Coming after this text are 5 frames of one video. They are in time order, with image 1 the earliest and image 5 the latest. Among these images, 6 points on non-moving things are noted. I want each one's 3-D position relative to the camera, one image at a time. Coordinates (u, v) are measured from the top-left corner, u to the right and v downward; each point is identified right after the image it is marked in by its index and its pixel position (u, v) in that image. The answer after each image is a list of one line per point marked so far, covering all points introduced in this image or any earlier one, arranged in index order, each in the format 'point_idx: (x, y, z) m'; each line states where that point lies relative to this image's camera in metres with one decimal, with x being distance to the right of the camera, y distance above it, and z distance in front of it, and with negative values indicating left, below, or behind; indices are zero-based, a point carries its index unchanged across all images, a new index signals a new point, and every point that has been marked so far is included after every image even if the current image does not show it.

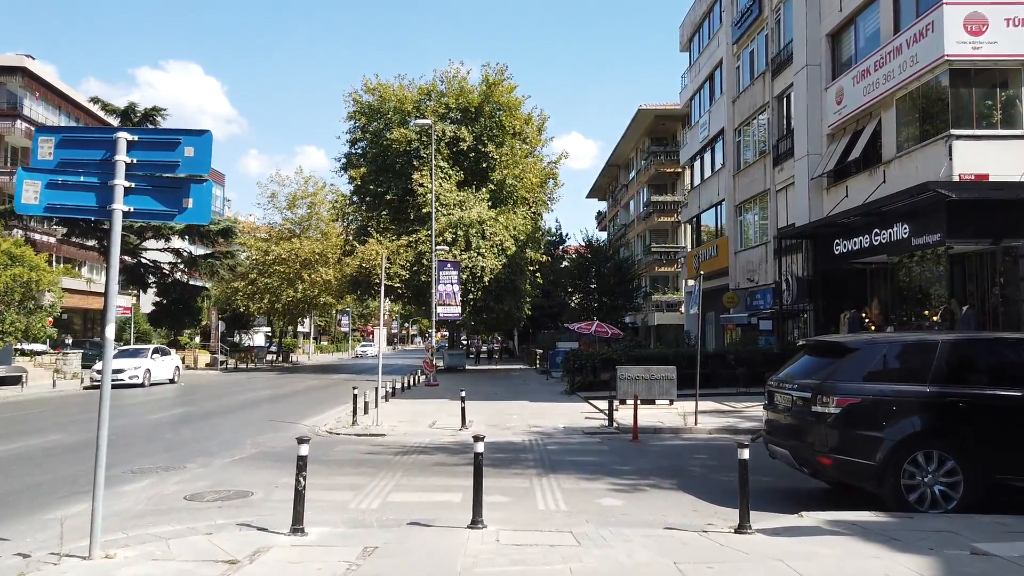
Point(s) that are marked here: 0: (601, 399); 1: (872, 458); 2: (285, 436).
0: (+2.3, -2.9, +19.8) m
1: (+3.5, -1.6, +7.4) m
2: (-4.0, -2.6, +13.6) m
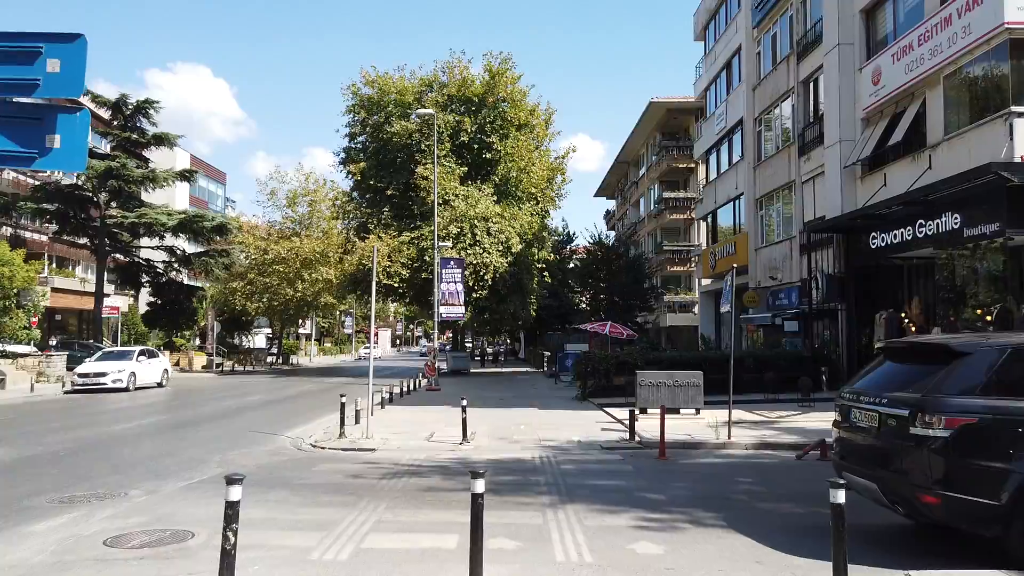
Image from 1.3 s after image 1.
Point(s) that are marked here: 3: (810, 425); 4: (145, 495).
0: (+2.5, -2.8, +18.1) m
1: (+3.5, -1.5, +5.7) m
2: (-3.9, -2.5, +11.9) m
3: (+5.6, -2.6, +14.6) m
4: (-3.9, -2.2, +8.2) m
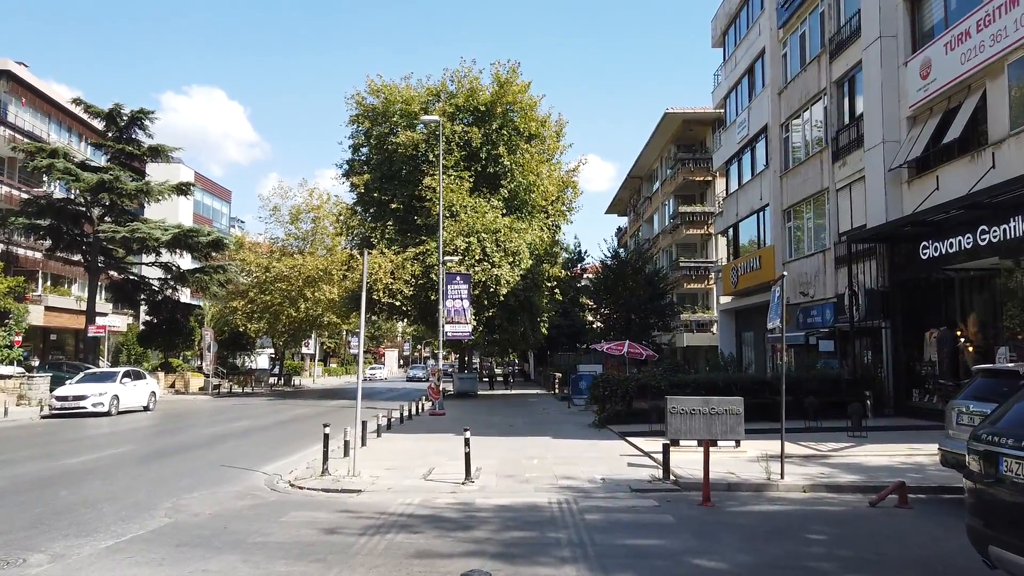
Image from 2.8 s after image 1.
0: (+2.7, -3.1, +16.1) m
1: (+3.6, -1.5, +3.7) m
2: (-3.7, -2.7, +10.0) m
3: (+5.8, -2.8, +12.5) m
4: (-3.8, -2.2, +6.3) m
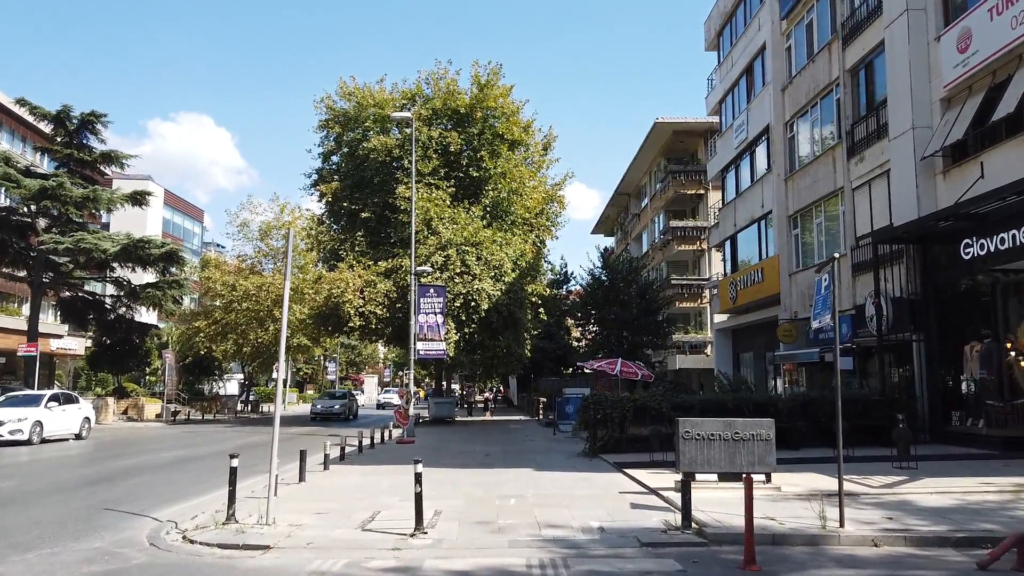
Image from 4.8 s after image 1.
0: (+2.3, -3.1, +13.3) m
1: (+3.4, -1.1, +1.1) m
2: (-4.0, -2.4, +7.1) m
3: (+5.4, -2.7, +9.9) m
4: (-4.0, -1.9, +3.5) m
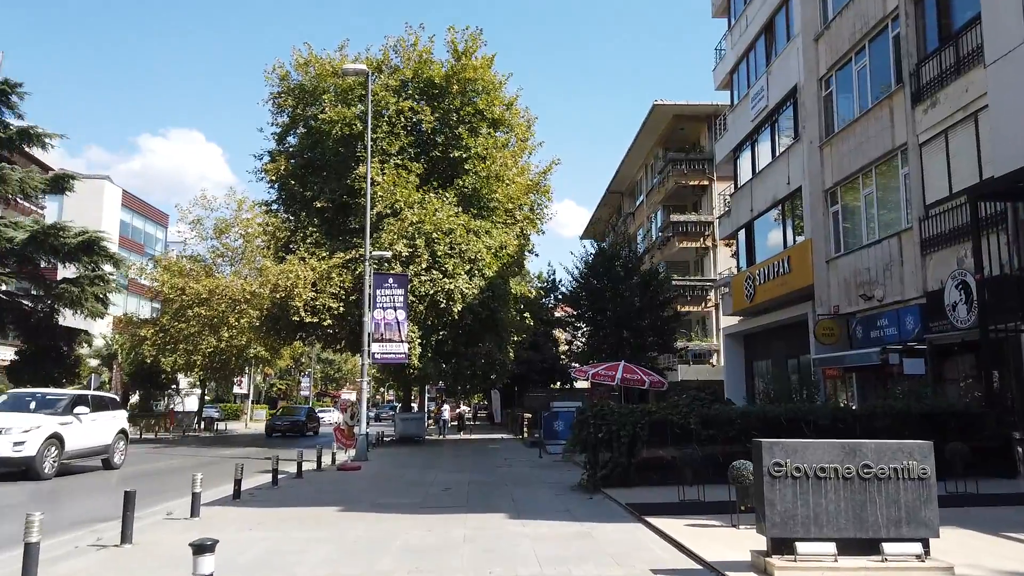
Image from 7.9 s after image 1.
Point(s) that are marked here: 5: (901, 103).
0: (+1.8, -2.5, +8.7) m
1: (+3.2, -0.3, -3.5) m
2: (-4.4, -1.7, +2.4) m
3: (+5.0, -2.1, +5.3) m
4: (-4.3, -1.1, -1.2) m
5: (+8.4, +4.0, +16.7) m
